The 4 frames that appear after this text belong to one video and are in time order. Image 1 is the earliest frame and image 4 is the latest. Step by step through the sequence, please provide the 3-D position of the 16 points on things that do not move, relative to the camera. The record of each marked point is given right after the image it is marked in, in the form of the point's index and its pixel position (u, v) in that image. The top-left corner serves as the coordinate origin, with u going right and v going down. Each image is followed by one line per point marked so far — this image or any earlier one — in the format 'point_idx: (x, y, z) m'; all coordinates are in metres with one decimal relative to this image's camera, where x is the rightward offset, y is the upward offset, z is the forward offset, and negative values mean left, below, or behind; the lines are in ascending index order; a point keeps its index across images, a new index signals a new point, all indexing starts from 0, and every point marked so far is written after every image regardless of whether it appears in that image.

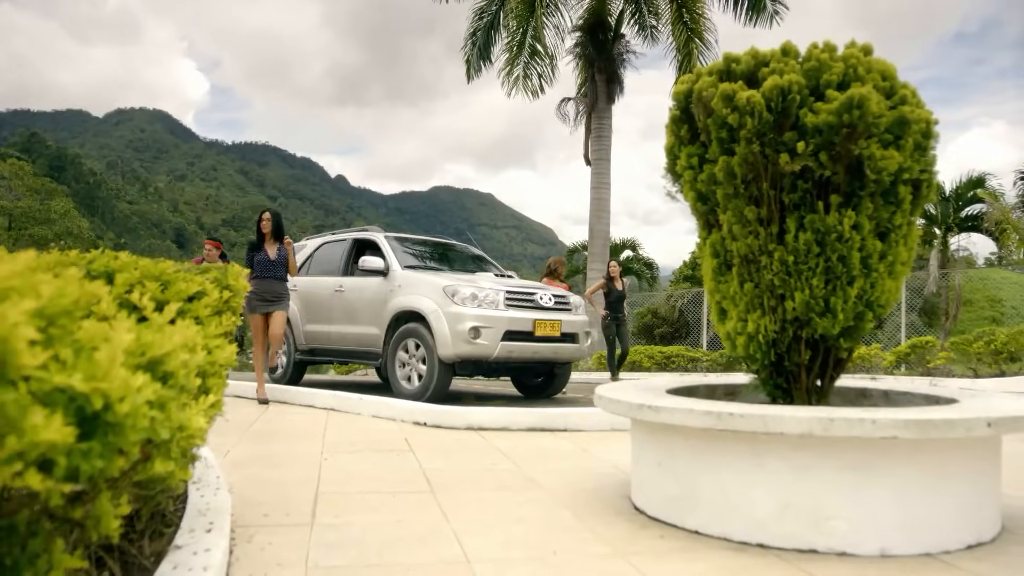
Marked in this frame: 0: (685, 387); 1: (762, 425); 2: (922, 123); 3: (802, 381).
0: (+1.0, -0.5, +4.2) m
1: (+1.0, -0.6, +3.0) m
2: (+1.8, +0.7, +3.4) m
3: (+1.4, -0.4, +3.6) m
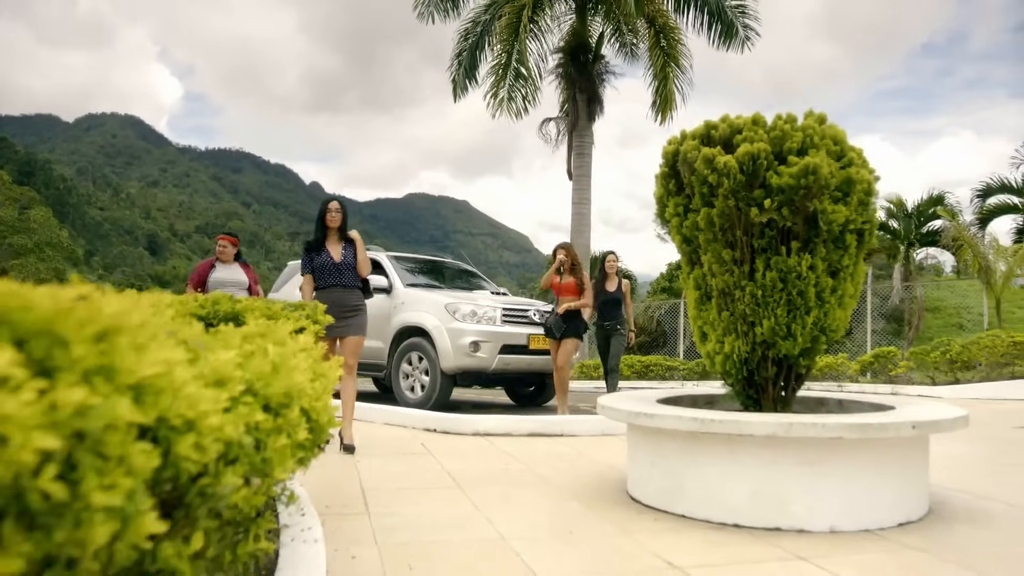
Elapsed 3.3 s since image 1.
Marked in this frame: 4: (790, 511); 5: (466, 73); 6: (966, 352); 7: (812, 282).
0: (+1.0, -0.7, +4.9) m
1: (+1.1, -0.7, +3.8) m
2: (+1.9, +0.6, +4.2) m
3: (+1.5, -0.6, +4.4) m
4: (+1.4, -1.1, +3.8) m
5: (-1.0, +4.7, +16.3) m
6: (+7.7, -1.1, +12.8) m
7: (+1.6, 0.0, +4.1) m
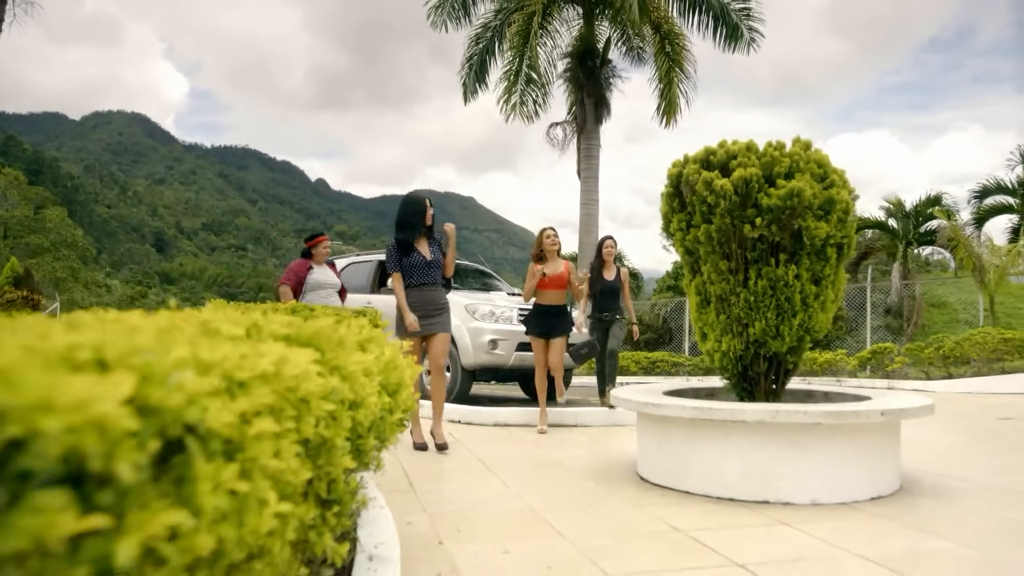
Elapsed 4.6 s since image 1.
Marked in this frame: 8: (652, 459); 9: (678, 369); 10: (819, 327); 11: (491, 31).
0: (+1.2, -0.7, +5.6) m
1: (+1.3, -0.7, +4.4) m
2: (+2.1, +0.5, +4.8) m
3: (+1.7, -0.6, +5.0) m
4: (+1.6, -1.2, +4.4) m
5: (-0.8, +4.7, +16.9) m
6: (+8.0, -1.1, +13.4) m
7: (+1.8, 0.0, +4.7) m
8: (+0.9, -1.1, +5.0) m
9: (+3.1, -1.6, +14.3) m
10: (+2.0, -0.2, +4.8) m
11: (-0.4, +5.7, +16.9) m
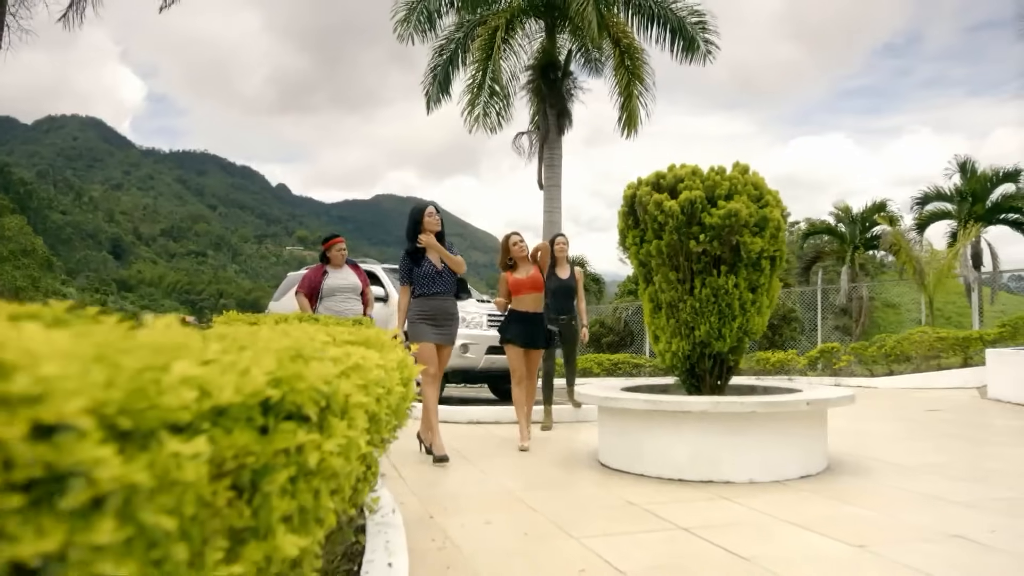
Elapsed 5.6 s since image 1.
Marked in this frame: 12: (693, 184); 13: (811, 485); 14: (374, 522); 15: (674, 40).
0: (+1.0, -0.8, +6.2) m
1: (+1.1, -0.8, +5.1) m
2: (+1.9, +0.5, +5.5) m
3: (+1.5, -0.7, +5.7) m
4: (+1.4, -1.2, +5.1) m
5: (-1.6, +4.6, +17.5) m
6: (+7.4, -1.1, +14.4) m
7: (+1.6, -0.1, +5.4) m
8: (+0.7, -1.2, +5.6) m
9: (+2.5, -1.6, +15.0) m
10: (+1.8, -0.3, +5.5) m
11: (-1.2, +5.6, +17.5) m
12: (+1.3, +0.8, +5.5) m
13: (+2.0, -1.3, +5.1) m
14: (-0.6, -1.0, +3.3) m
15: (+3.5, +5.3, +16.6) m
